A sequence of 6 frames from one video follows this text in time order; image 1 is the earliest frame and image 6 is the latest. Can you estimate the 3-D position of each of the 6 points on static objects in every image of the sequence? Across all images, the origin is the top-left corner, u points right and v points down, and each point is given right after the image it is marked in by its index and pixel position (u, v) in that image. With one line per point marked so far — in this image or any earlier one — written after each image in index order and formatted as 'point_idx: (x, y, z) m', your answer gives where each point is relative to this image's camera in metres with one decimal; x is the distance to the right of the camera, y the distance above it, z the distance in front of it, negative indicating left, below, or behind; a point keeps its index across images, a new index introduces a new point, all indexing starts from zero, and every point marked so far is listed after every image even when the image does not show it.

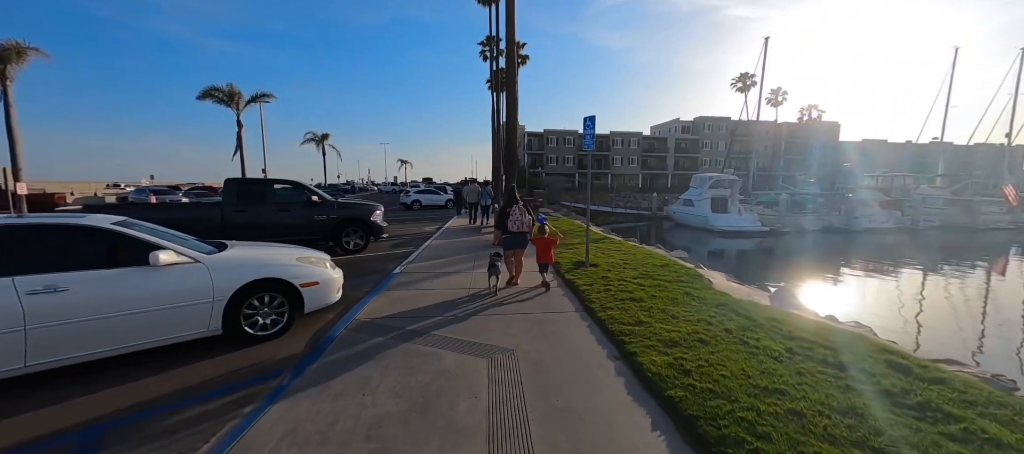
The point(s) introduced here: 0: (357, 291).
0: (-2.7, -1.1, +6.6) m
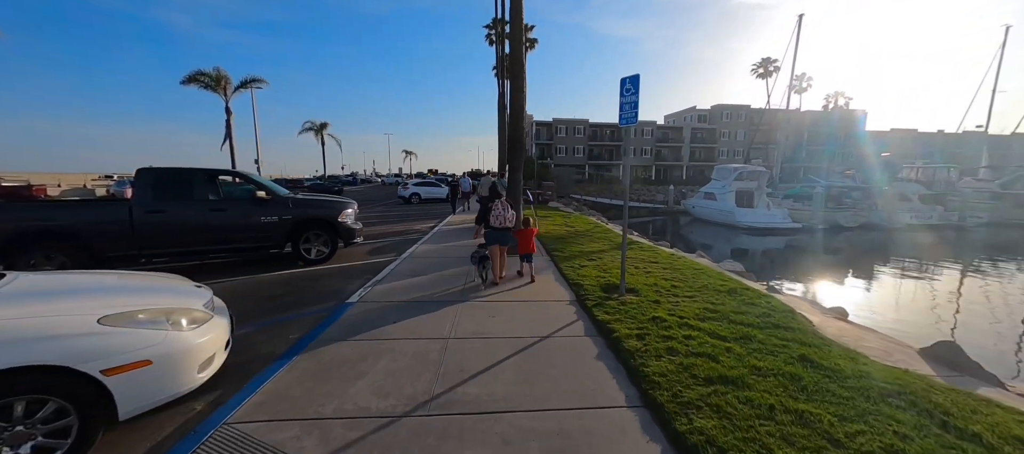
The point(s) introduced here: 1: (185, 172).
0: (-2.7, -1.3, +4.4) m
1: (-6.3, +1.0, +7.2) m
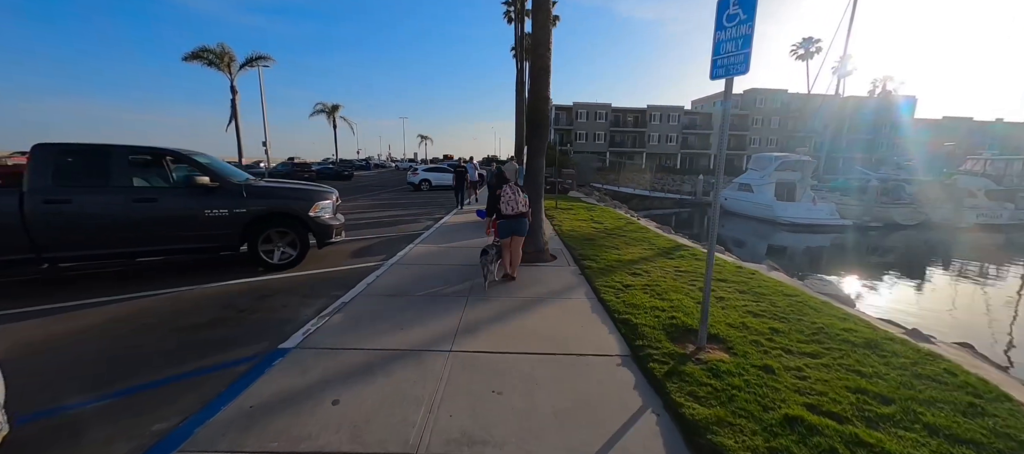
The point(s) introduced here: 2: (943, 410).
0: (-2.5, -1.4, +2.6) m
1: (-6.0, +1.1, +5.5) m
2: (+3.1, -1.3, +2.7) m
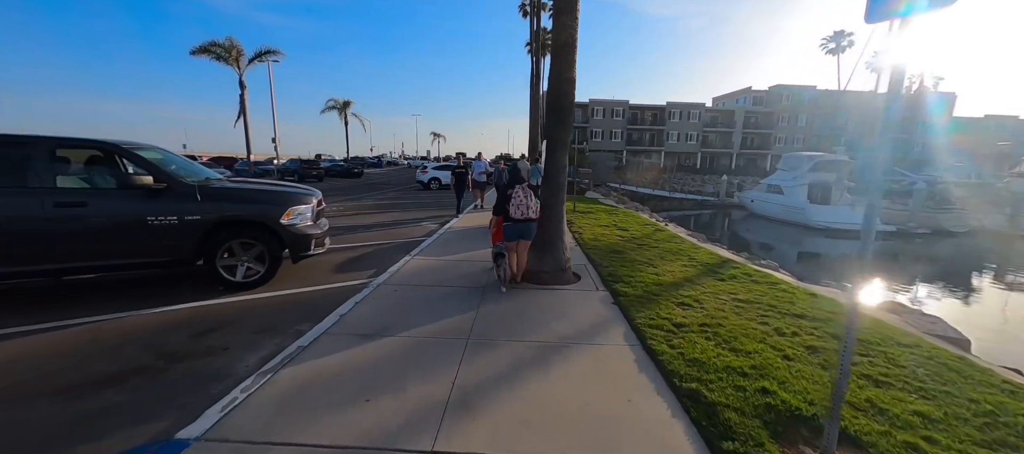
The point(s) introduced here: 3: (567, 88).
0: (-2.5, -1.5, +1.4) m
1: (-5.8, +1.0, +4.4) m
2: (+3.1, -1.5, +1.3) m
3: (+0.8, +2.0, +5.4) m
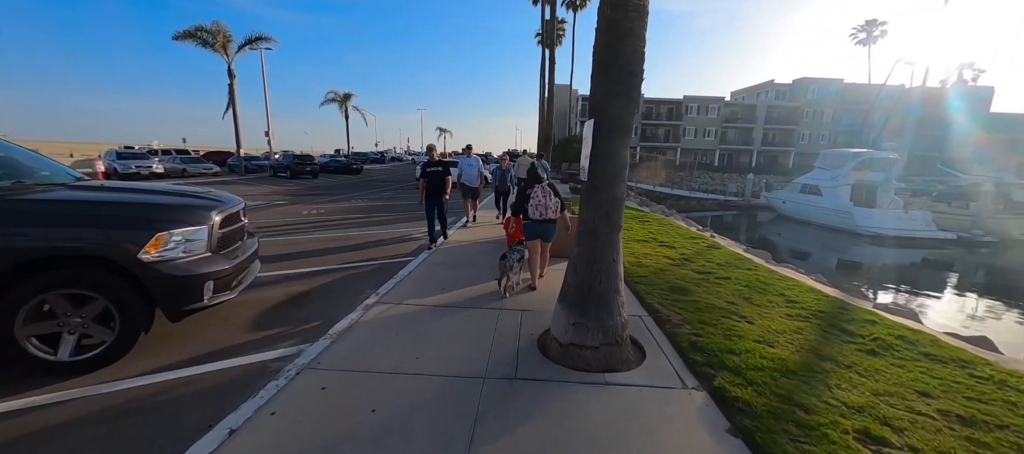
0: (-2.4, -1.9, -0.8) m
1: (-5.7, +0.7, +2.2) m
2: (+3.2, -2.0, -1.0) m
3: (+1.0, +1.6, +3.1) m
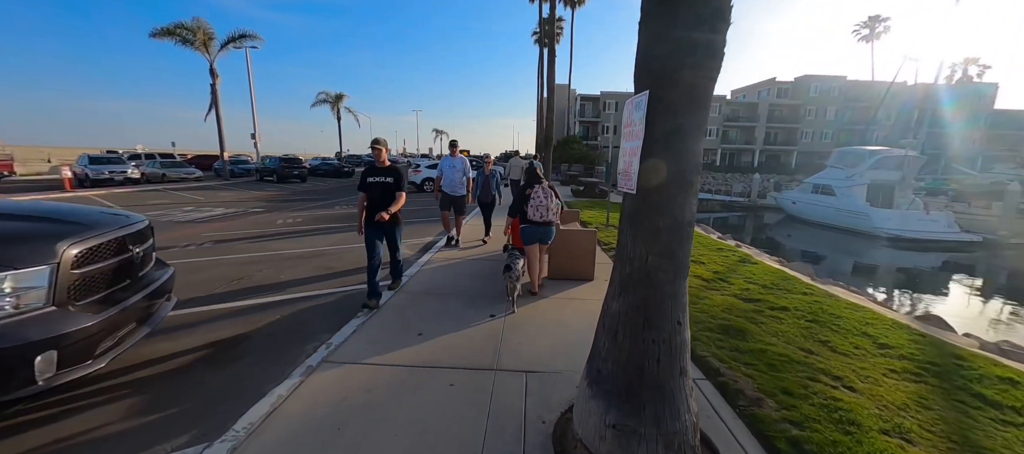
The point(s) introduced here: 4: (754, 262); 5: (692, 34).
0: (-2.3, -2.2, -2.1) m
1: (-5.6, +0.4, +1.0) m
2: (+3.2, -2.1, -2.2) m
3: (+1.0, +1.4, +1.9) m
4: (+4.5, -0.6, +7.1) m
5: (+0.9, +0.9, +1.9) m
